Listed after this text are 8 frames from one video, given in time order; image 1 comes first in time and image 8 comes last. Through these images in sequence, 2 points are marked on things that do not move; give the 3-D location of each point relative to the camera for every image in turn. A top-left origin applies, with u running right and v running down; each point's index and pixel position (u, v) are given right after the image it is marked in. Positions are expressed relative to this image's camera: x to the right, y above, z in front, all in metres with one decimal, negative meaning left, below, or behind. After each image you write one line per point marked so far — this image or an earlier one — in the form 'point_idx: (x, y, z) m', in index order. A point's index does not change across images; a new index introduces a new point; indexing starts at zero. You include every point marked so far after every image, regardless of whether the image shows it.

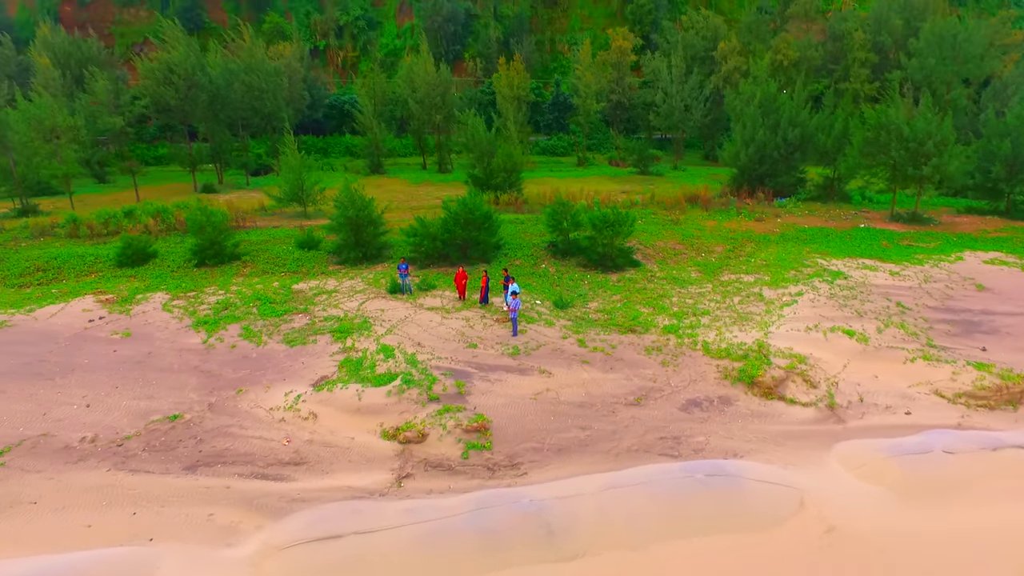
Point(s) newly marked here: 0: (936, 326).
0: (+7.2, -0.7, +10.5) m
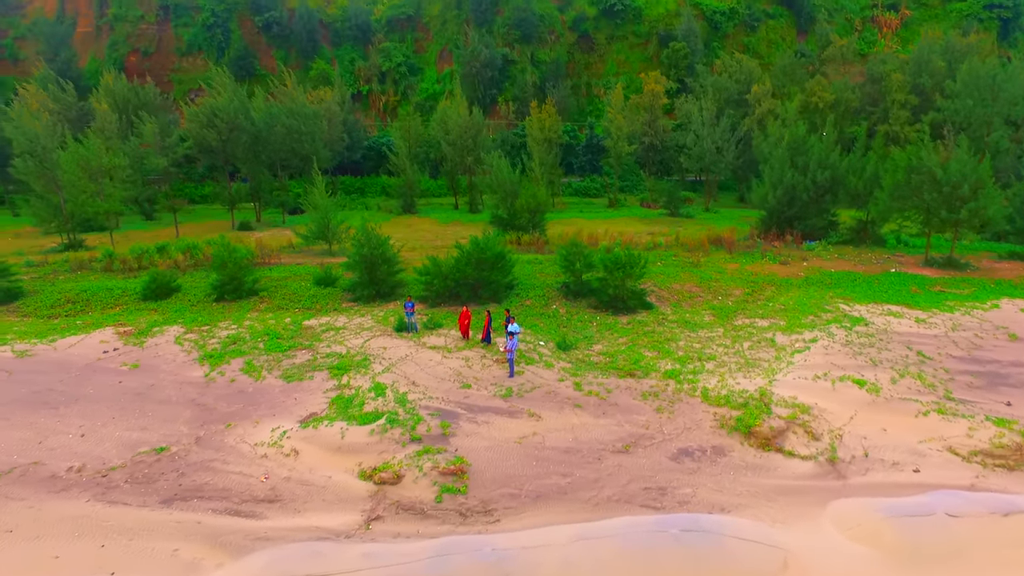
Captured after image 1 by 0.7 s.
0: (+7.1, -1.4, +9.9) m
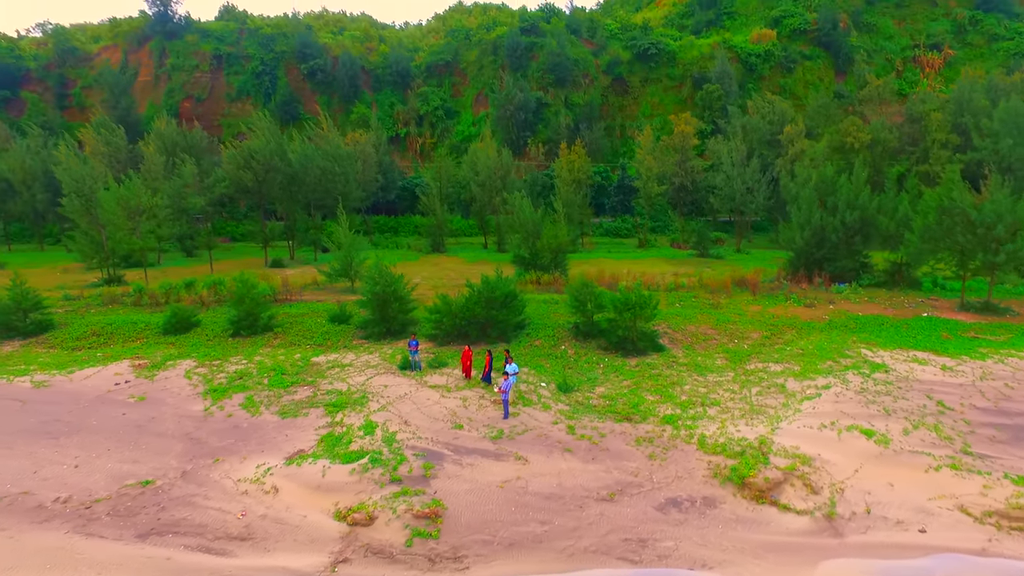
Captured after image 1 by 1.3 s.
0: (+7.0, -2.1, +9.3) m
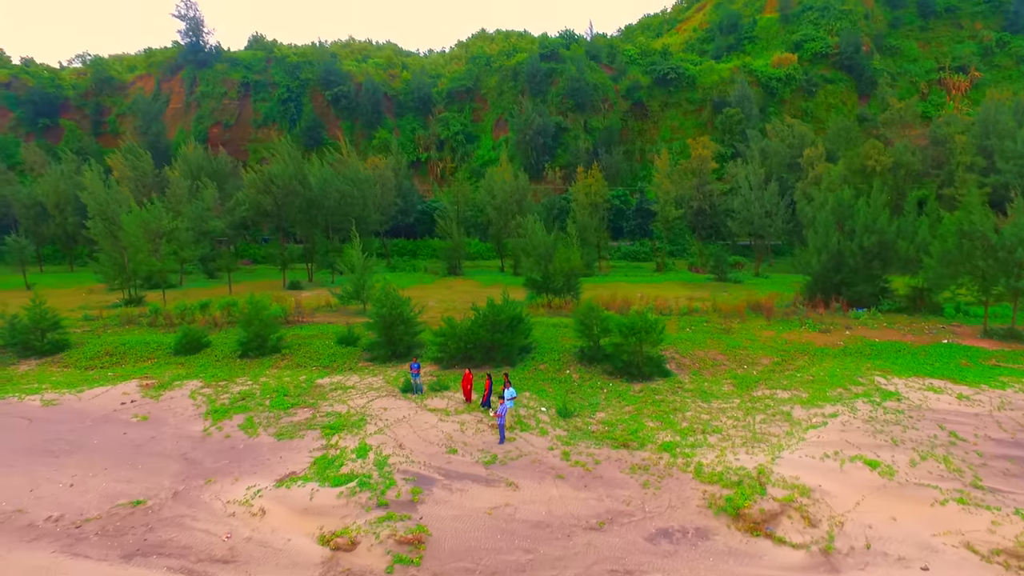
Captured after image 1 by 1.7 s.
0: (+6.9, -2.5, +8.9) m
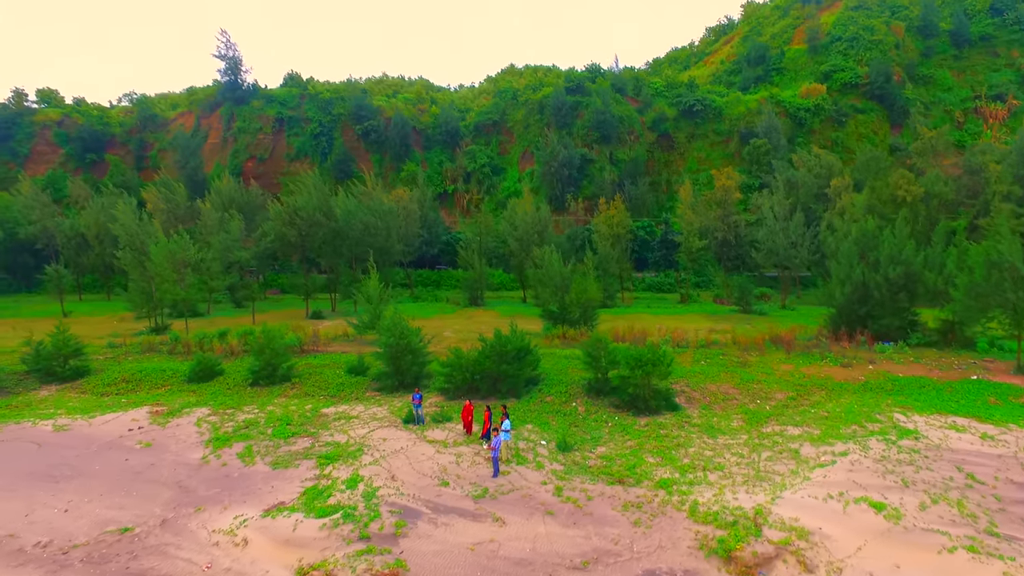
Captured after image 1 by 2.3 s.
0: (+6.7, -3.0, +8.3) m
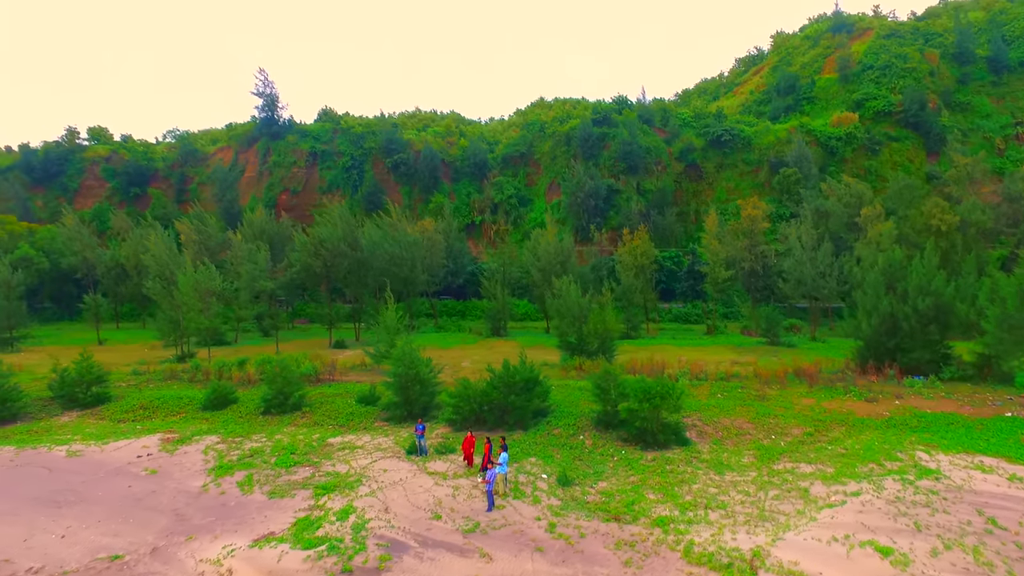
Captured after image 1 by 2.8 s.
0: (+6.5, -3.4, +7.8) m
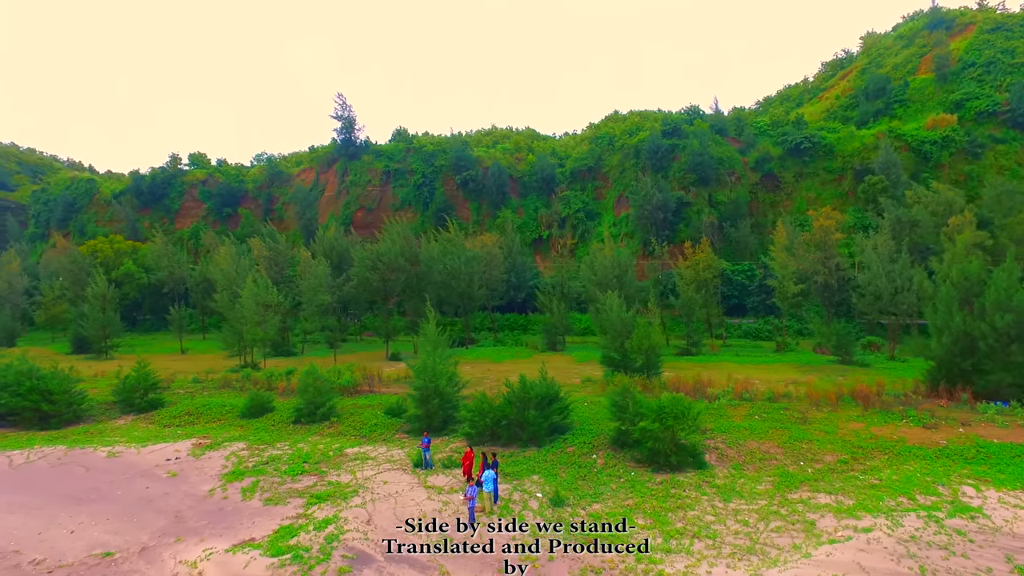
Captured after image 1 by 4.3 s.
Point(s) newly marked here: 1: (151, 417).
0: (+5.9, -3.5, +6.7) m
1: (-10.1, -3.6, +17.4) m
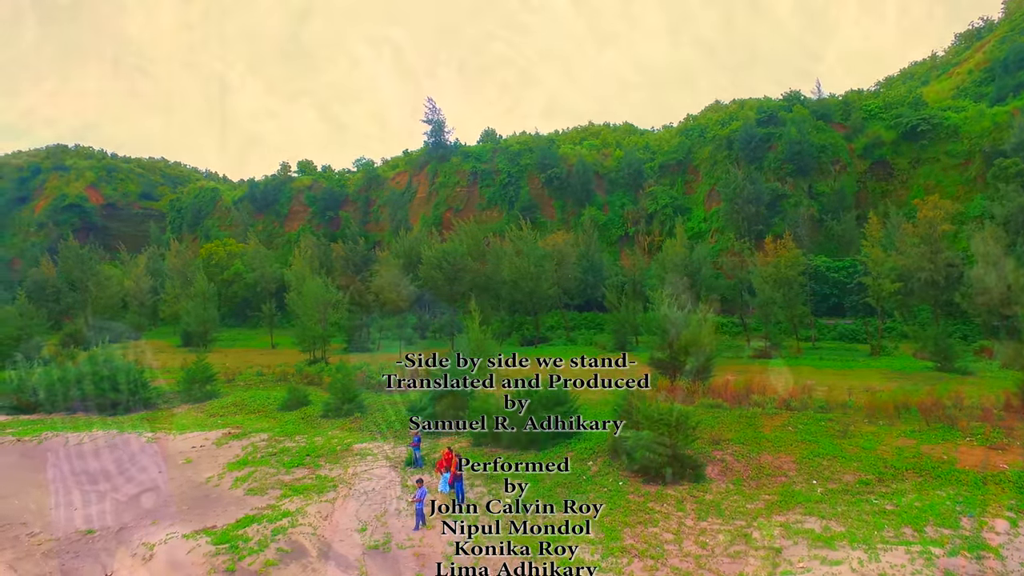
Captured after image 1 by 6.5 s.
0: (+4.6, -3.5, +5.6) m
1: (-9.4, -3.6, +18.8) m
